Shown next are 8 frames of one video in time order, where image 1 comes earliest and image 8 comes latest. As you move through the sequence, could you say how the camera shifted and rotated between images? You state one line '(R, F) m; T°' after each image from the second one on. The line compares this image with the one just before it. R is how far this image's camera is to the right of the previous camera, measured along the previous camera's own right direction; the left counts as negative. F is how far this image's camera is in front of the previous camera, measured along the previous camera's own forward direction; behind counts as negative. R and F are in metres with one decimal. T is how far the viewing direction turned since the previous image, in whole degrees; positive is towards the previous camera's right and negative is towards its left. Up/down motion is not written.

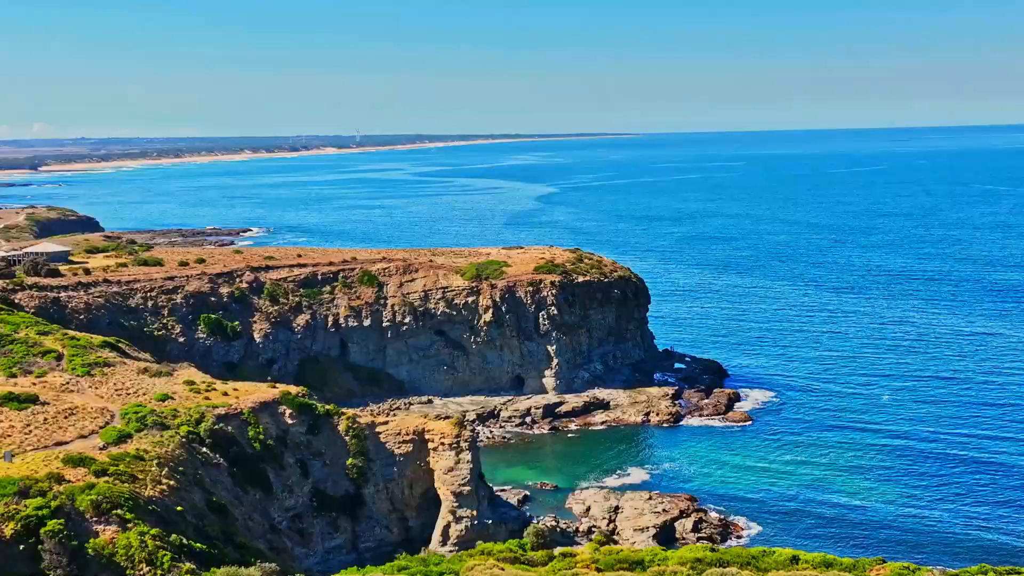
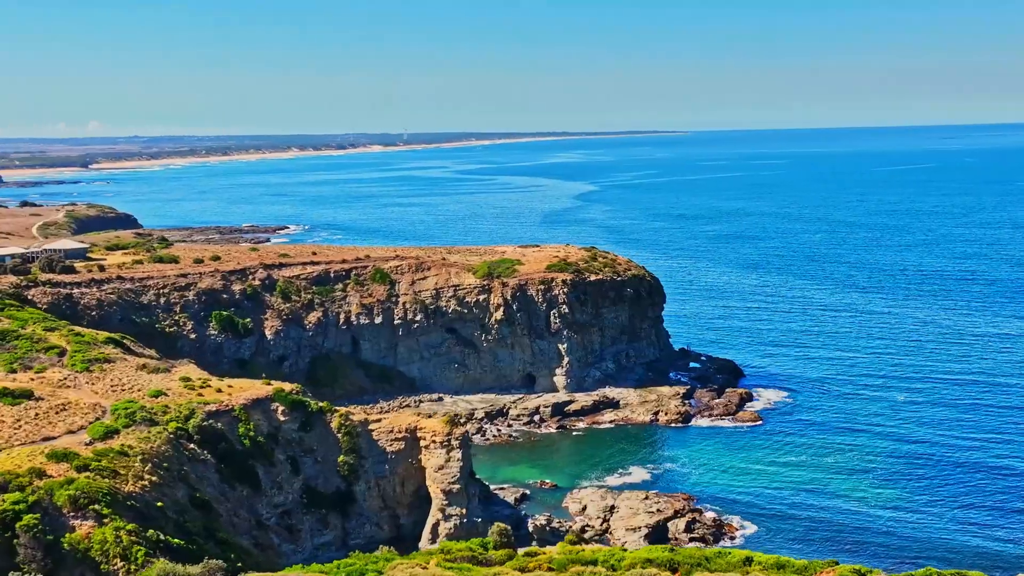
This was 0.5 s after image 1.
(+1.6, +0.1) m; -2°
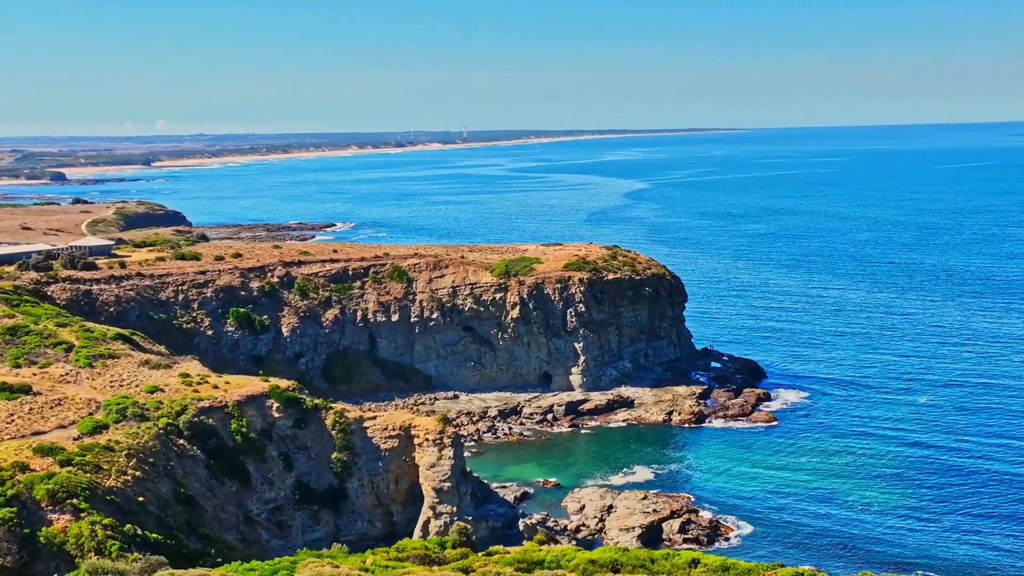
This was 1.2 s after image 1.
(+1.9, +0.1) m; -2°
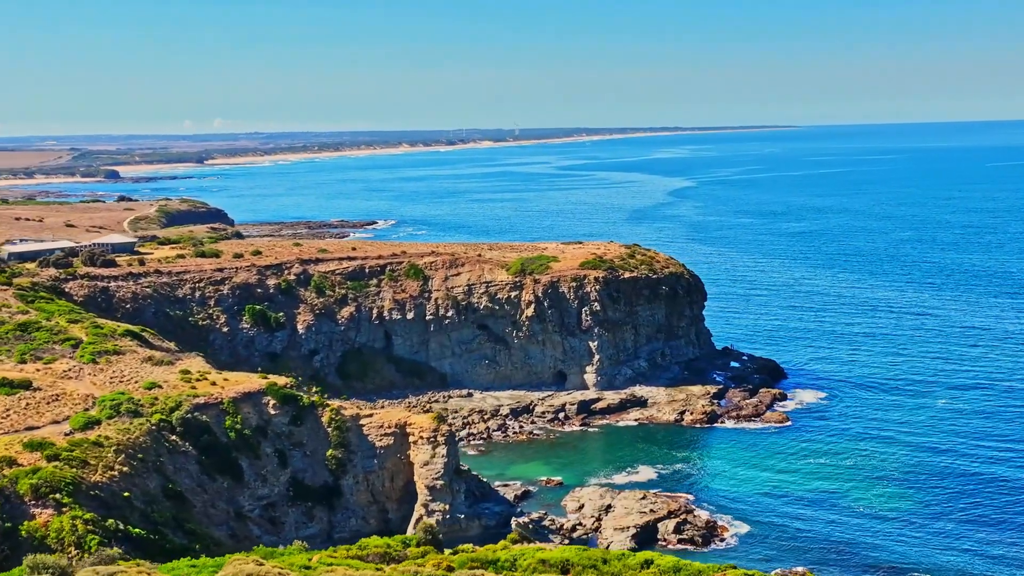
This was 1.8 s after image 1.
(+1.6, +0.1) m; -2°
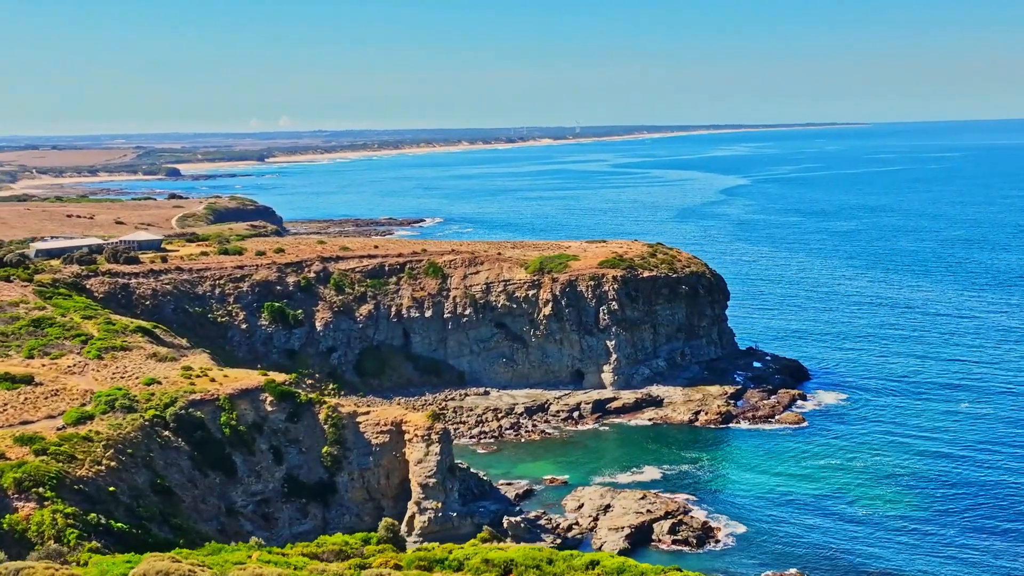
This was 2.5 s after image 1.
(+1.9, +0.1) m; -2°
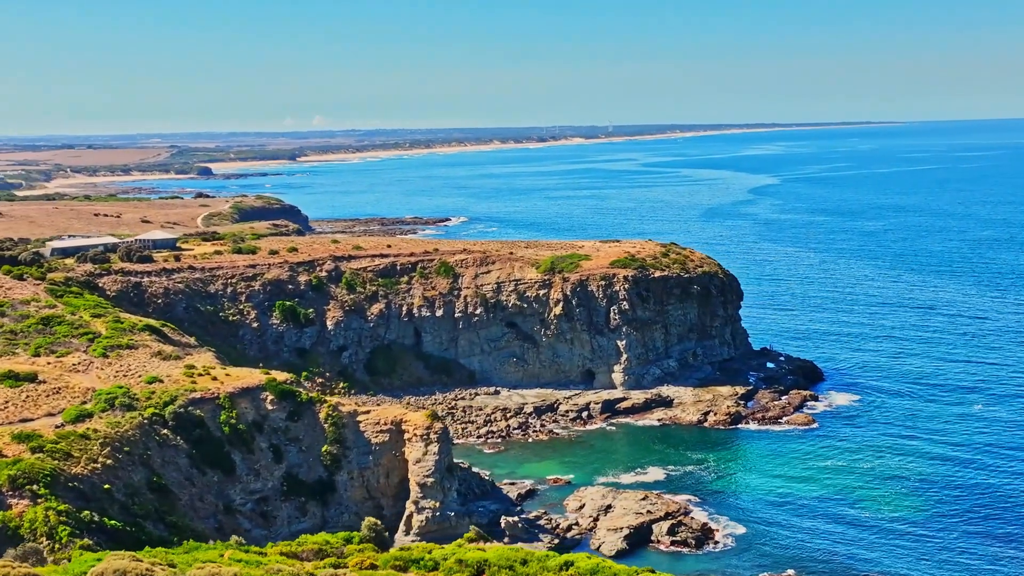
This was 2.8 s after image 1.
(+0.9, 0.0) m; -1°
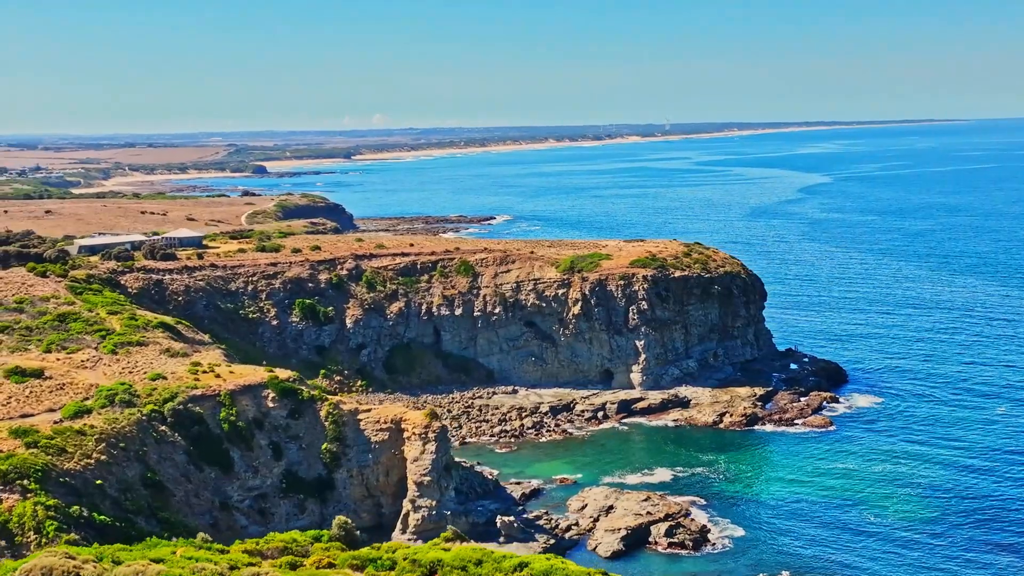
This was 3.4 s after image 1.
(+1.6, 0.0) m; -2°
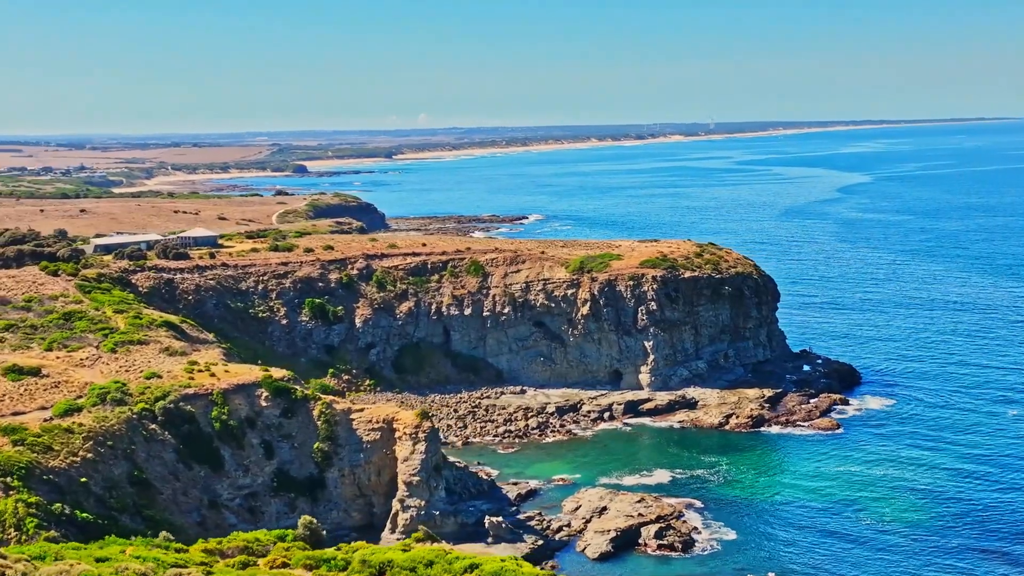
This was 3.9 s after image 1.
(+1.5, 0.0) m; -2°
